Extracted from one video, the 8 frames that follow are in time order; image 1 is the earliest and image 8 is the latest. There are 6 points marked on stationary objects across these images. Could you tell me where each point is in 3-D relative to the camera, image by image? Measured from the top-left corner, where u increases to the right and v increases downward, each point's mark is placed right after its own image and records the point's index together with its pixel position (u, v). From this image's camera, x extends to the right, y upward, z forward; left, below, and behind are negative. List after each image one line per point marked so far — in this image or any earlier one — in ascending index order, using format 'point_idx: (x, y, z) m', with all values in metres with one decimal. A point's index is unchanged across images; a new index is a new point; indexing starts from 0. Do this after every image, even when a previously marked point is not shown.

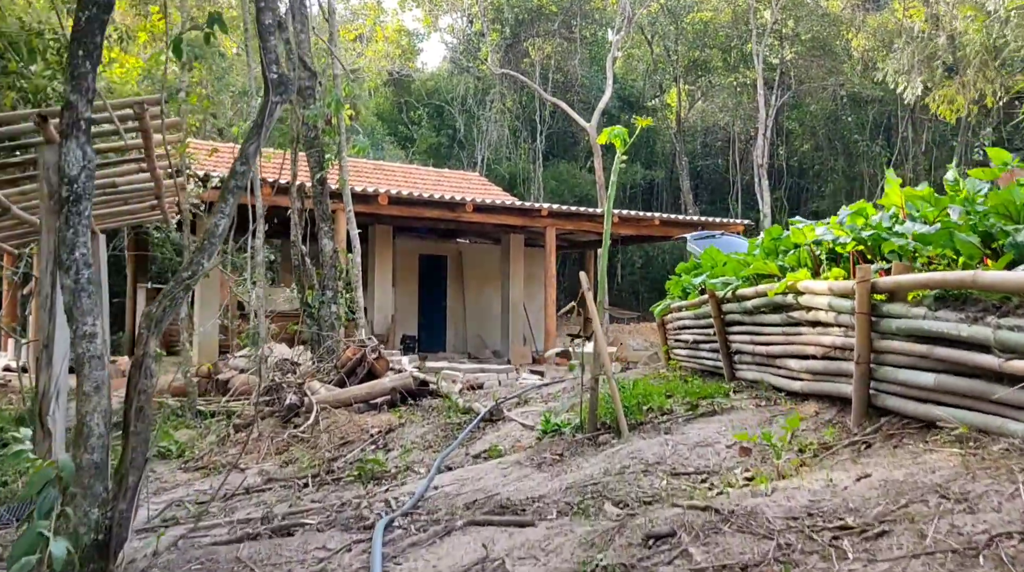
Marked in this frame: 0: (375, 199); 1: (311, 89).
0: (-1.9, +1.2, +14.8) m
1: (-1.9, +1.9, +10.1) m
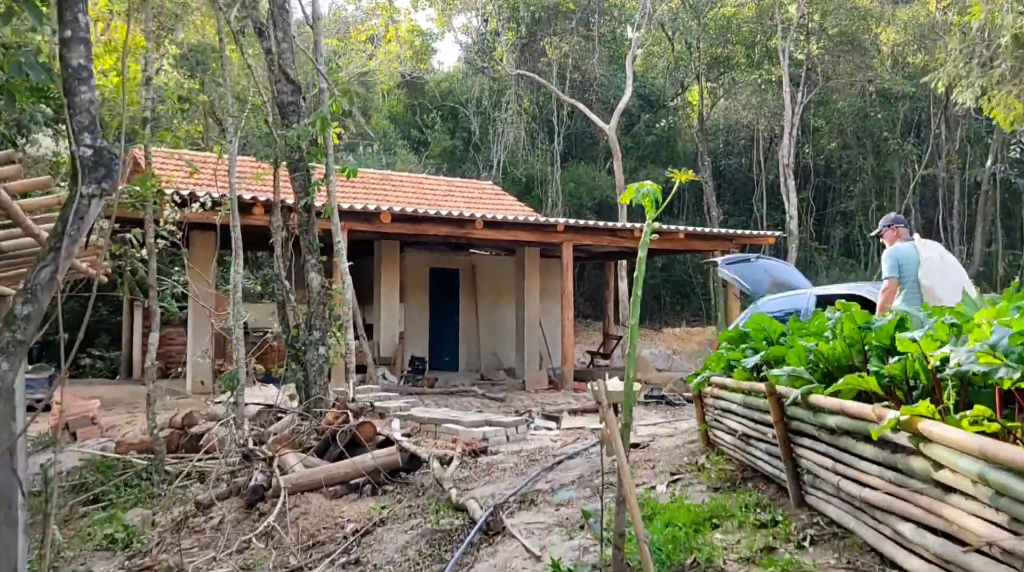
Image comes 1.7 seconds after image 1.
0: (-1.8, +0.9, +13.7) m
1: (-1.8, +1.5, +9.0) m
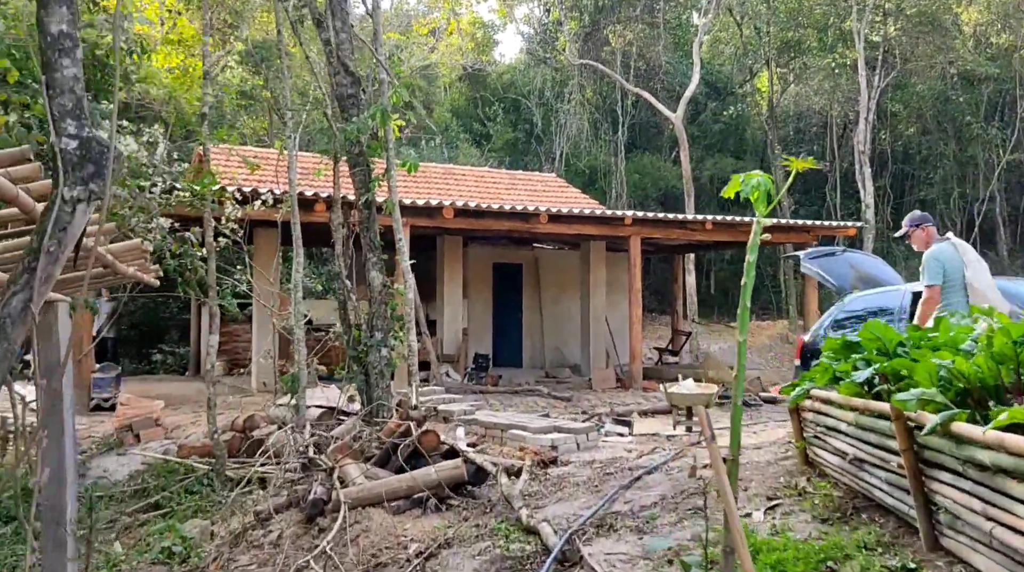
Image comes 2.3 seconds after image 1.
0: (-0.9, +0.9, +13.3) m
1: (-1.3, +1.5, +8.7) m
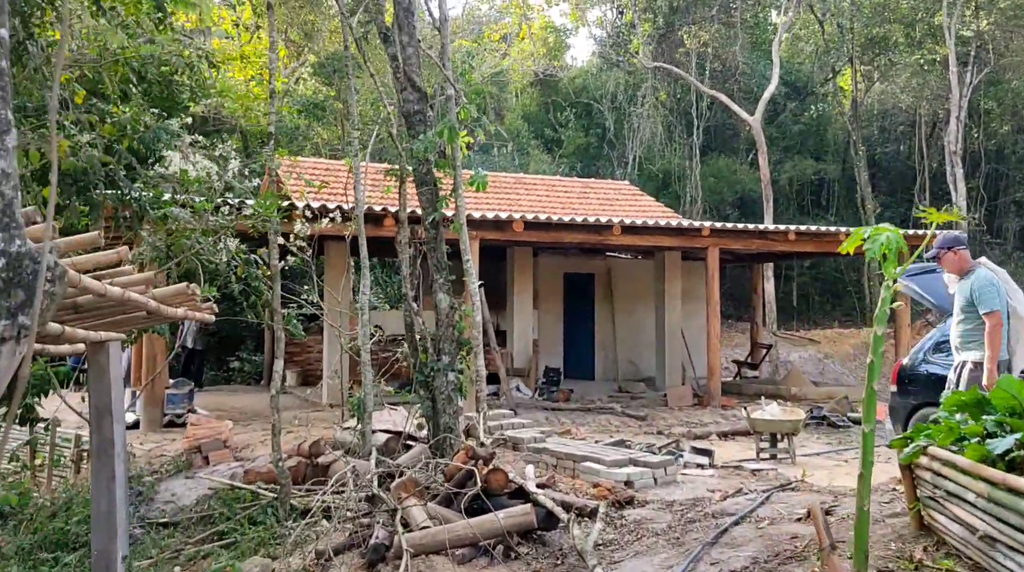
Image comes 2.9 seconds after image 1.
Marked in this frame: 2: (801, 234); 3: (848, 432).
0: (0.0, +0.7, +13.0) m
1: (-0.7, +1.3, +8.4) m
2: (+3.9, +0.7, +14.5) m
3: (+3.9, -1.7, +12.2) m
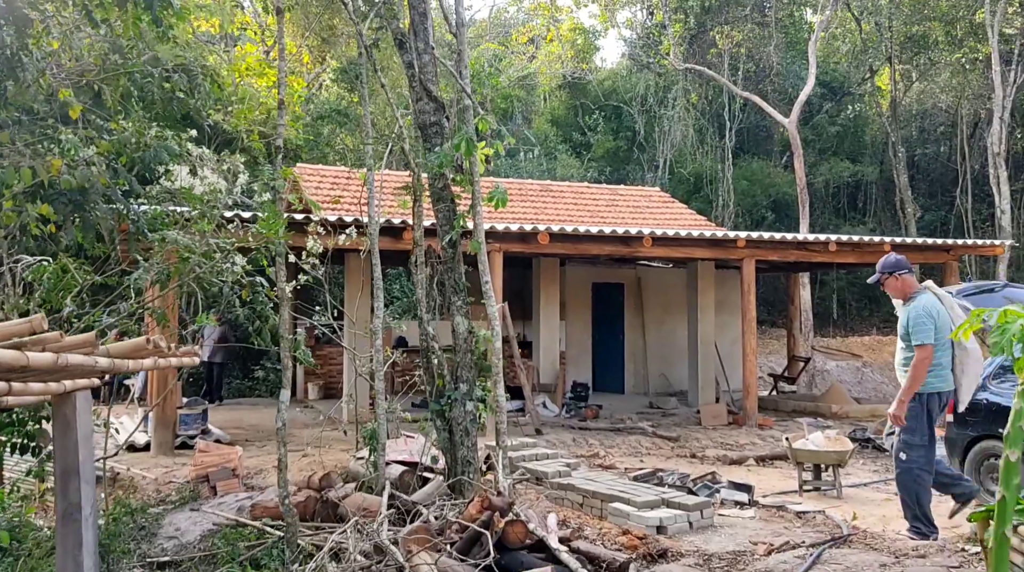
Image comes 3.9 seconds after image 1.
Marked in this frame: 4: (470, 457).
0: (+0.3, +0.6, +12.4) m
1: (-0.6, +1.2, +7.8) m
2: (+4.3, +0.5, +13.8) m
3: (+4.1, -1.8, +11.5) m
4: (-0.3, -1.2, +7.6) m
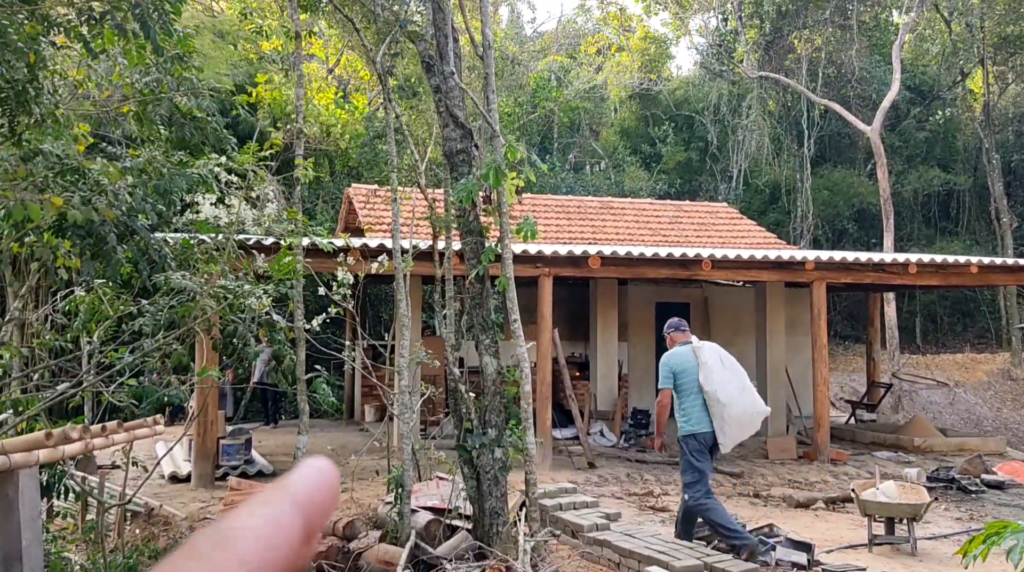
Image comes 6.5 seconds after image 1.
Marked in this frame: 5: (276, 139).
0: (+0.8, +0.3, +11.9) m
1: (-0.3, +0.9, +7.3) m
2: (+4.9, +0.3, +12.9) m
3: (+4.6, -2.1, +10.6) m
4: (-0.1, -1.5, +7.1) m
5: (-1.9, +1.2, +8.6) m
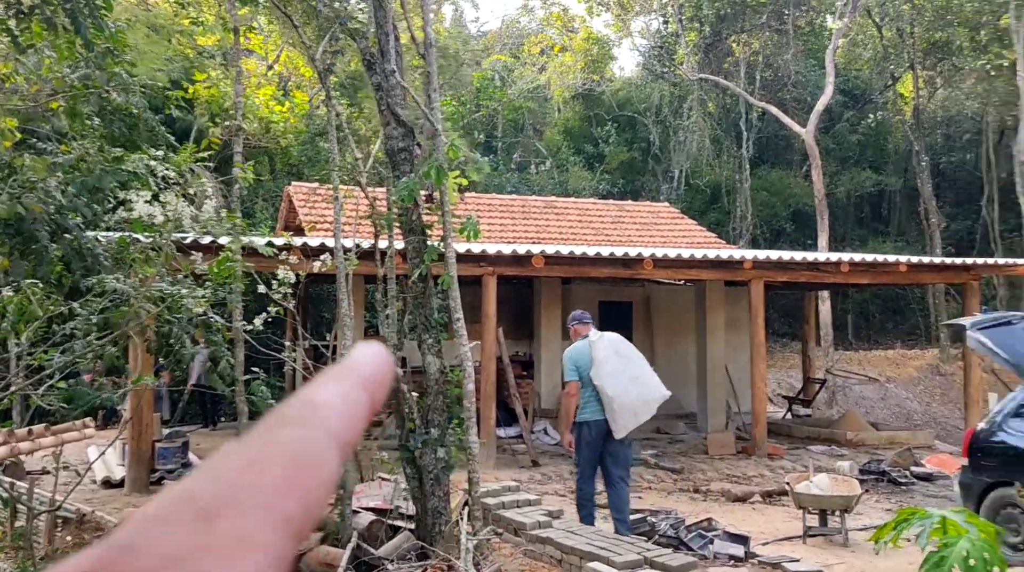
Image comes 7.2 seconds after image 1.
0: (+0.2, +0.3, +11.9) m
1: (-0.7, +0.9, +7.3) m
2: (+4.2, +0.3, +13.2) m
3: (+4.0, -2.1, +10.8) m
4: (-0.5, -1.5, +7.1) m
5: (-2.4, +1.2, +8.5) m
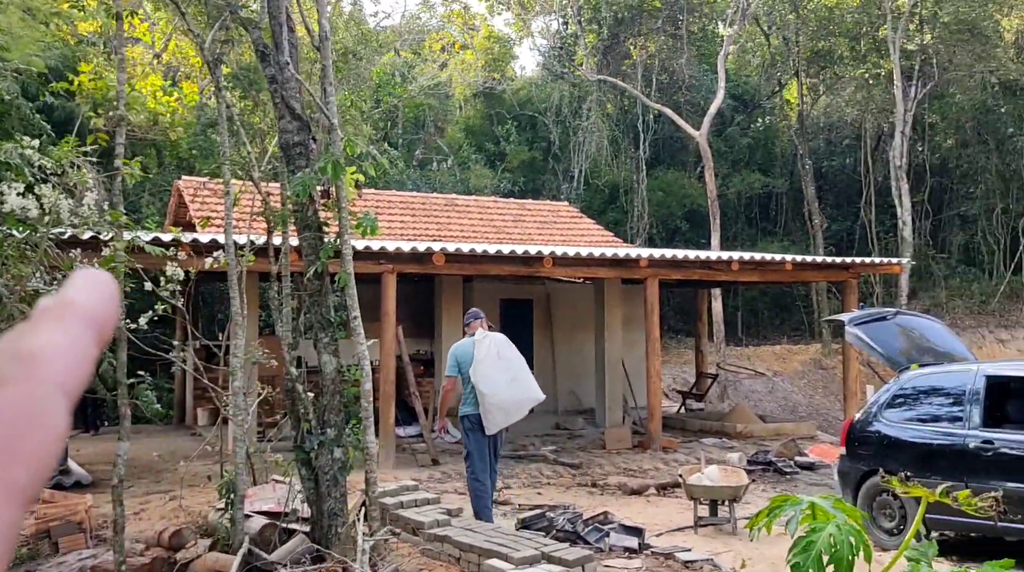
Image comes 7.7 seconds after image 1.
0: (-0.9, +0.3, +11.8) m
1: (-1.4, +0.9, +7.2) m
2: (+3.0, +0.3, +13.5) m
3: (+3.0, -2.1, +11.1) m
4: (-1.2, -1.5, +7.0) m
5: (-3.2, +1.2, +8.2) m
